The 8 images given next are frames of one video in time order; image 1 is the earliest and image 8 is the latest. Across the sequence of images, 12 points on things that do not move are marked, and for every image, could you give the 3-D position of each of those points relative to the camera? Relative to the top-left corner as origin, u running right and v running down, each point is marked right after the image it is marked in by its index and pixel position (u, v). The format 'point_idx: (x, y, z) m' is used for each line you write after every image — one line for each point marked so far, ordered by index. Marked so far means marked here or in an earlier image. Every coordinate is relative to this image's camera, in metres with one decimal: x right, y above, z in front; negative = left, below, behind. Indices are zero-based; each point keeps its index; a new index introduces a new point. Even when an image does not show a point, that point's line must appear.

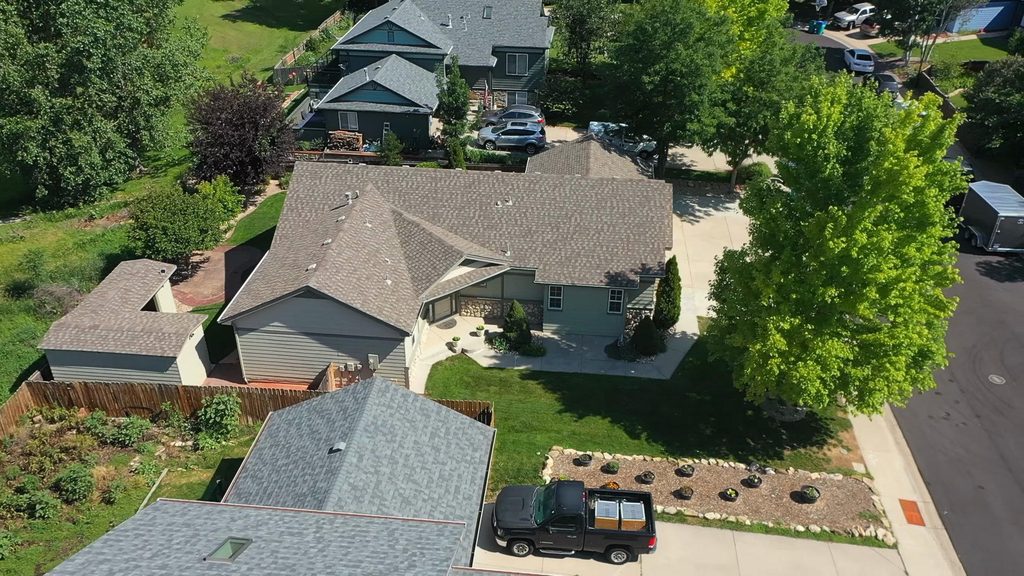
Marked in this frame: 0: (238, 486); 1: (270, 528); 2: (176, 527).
0: (-6.5, -4.7, +19.8) m
1: (-4.6, -4.6, +16.0) m
2: (-6.3, -4.6, +15.8) m
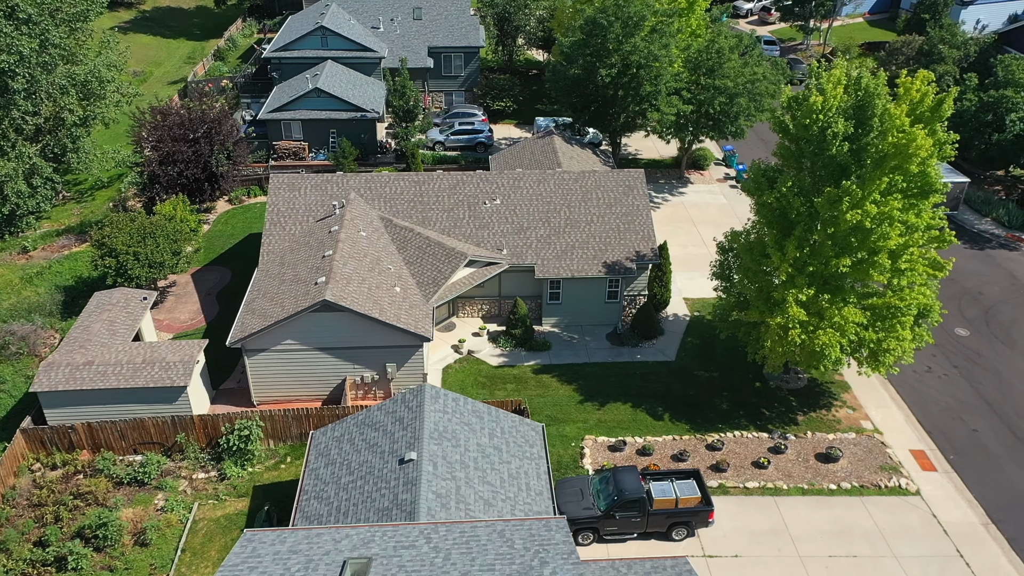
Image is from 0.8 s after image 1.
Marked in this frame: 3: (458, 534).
0: (-4.8, -5.1, +19.2) m
1: (-2.5, -4.8, +15.7) m
2: (-4.1, -4.9, +15.3) m
3: (-1.0, -4.8, +16.1) m
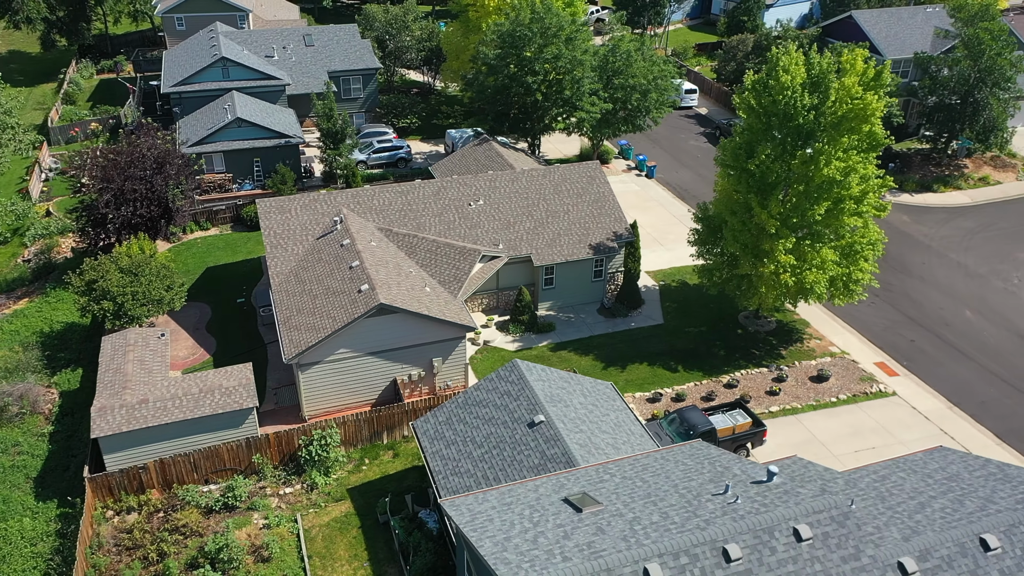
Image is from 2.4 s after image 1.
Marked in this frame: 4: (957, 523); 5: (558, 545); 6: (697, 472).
0: (-1.6, -4.8, +20.6) m
1: (+1.4, -4.2, +17.7) m
2: (-0.1, -4.5, +16.9) m
3: (+2.7, -3.9, +18.5) m
4: (+8.2, -4.3, +15.4) m
5: (+0.8, -4.5, +14.7) m
6: (+3.9, -3.9, +17.7) m
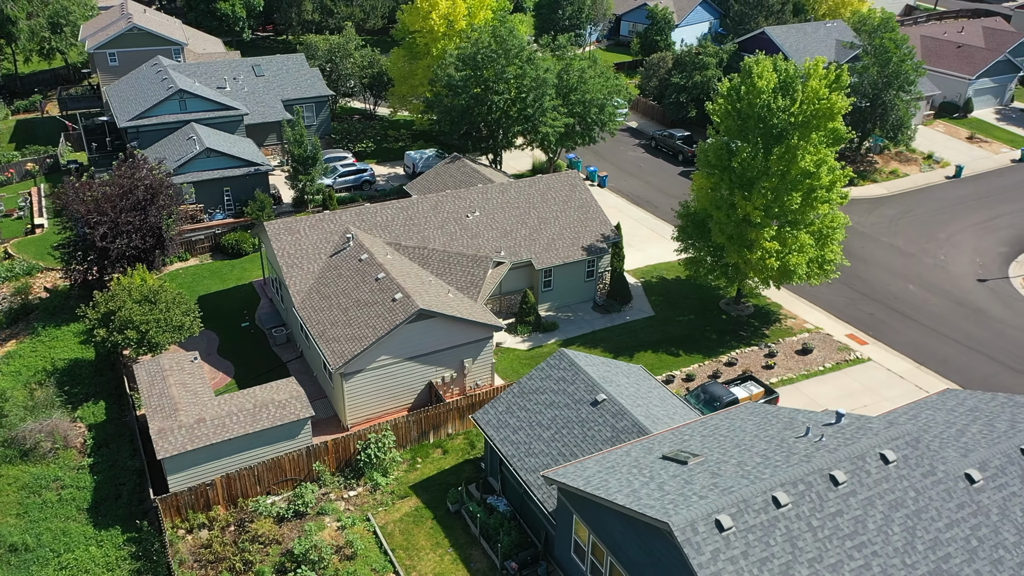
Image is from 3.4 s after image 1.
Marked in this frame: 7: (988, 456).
0: (+0.3, -4.7, +22.1) m
1: (+3.6, -3.7, +19.7) m
2: (+2.3, -4.1, +18.7) m
3: (+4.8, -3.4, +20.7) m
4: (+10.7, -3.3, +18.3) m
5: (+3.5, -4.0, +16.7) m
6: (+6.1, -3.2, +20.0) m
7: (+10.0, -3.5, +17.6) m
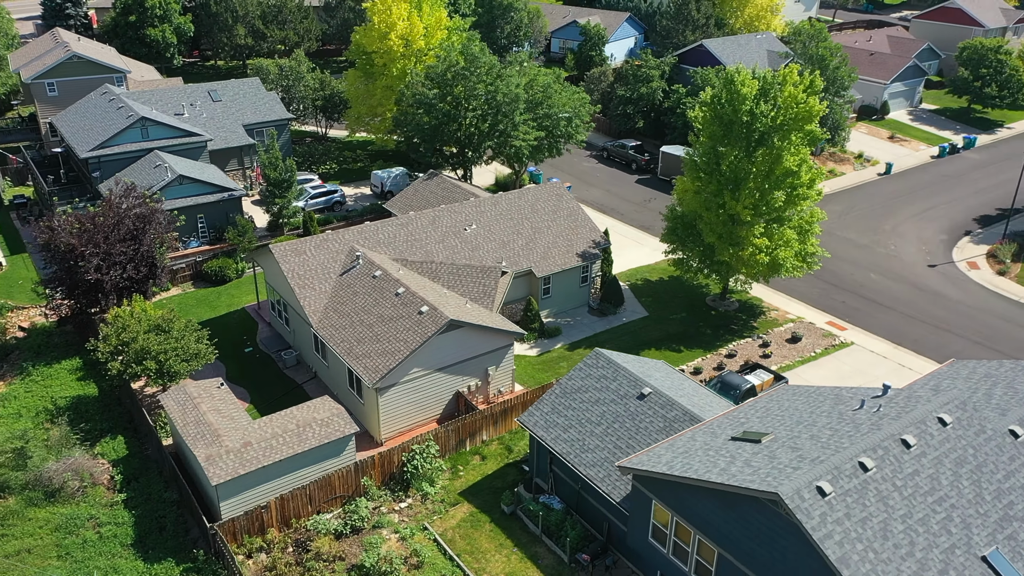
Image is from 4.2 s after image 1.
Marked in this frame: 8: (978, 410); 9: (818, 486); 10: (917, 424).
0: (+1.9, -4.8, +22.9) m
1: (+5.4, -3.5, +20.9) m
2: (+4.2, -3.9, +19.8) m
3: (+6.5, -3.2, +22.1) m
4: (+12.5, -2.7, +20.4) m
5: (+5.6, -3.7, +17.9) m
6: (+7.8, -2.9, +21.5) m
7: (+11.9, -2.9, +19.5) m
8: (+10.9, -2.9, +19.6) m
9: (+6.1, -3.9, +16.5) m
10: (+8.9, -3.0, +18.4) m
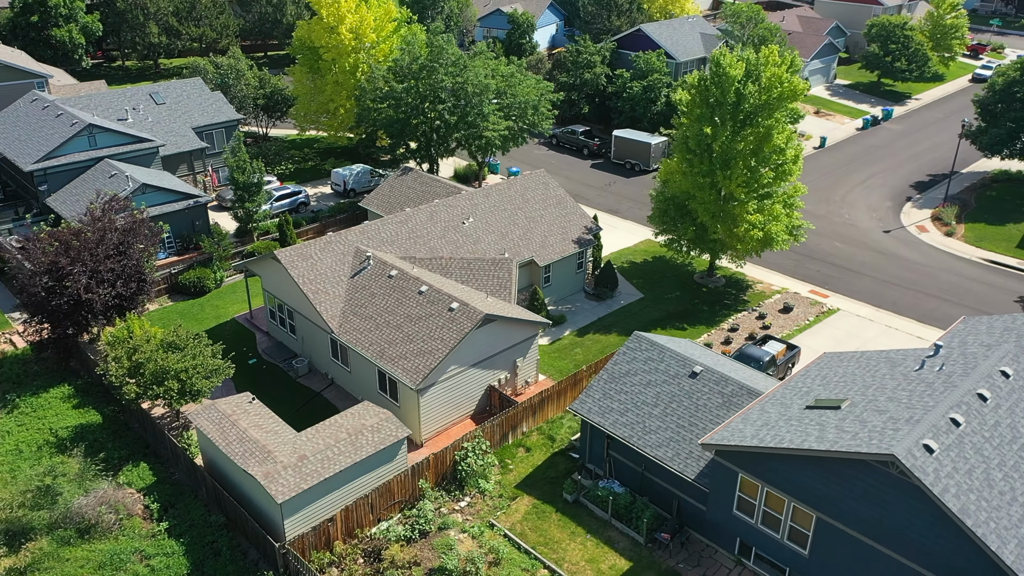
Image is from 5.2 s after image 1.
0: (+3.8, -4.3, +23.3) m
1: (+7.4, -2.9, +21.8) m
2: (+6.4, -3.4, +20.5) m
3: (+8.3, -2.5, +23.0) m
4: (+14.4, -1.5, +22.1) m
5: (+8.0, -3.1, +18.8) m
6: (+9.7, -2.1, +22.6) m
7: (+14.0, -1.9, +21.2) m
8: (+13.0, -1.9, +21.1) m
9: (+8.6, -3.3, +17.5) m
10: (+11.2, -2.1, +19.7) m
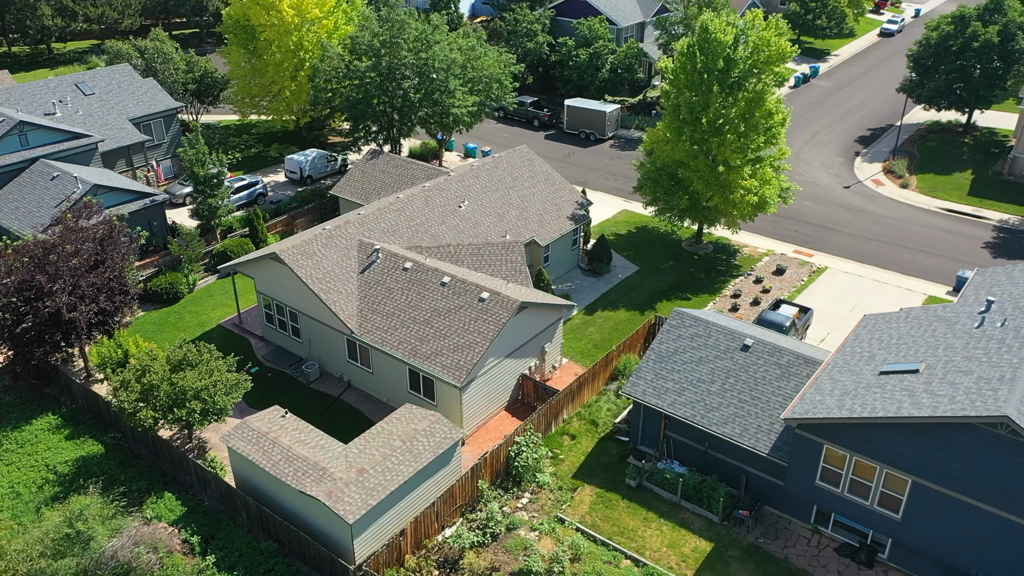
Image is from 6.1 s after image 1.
0: (+5.5, -3.7, +23.1) m
1: (+9.2, -2.0, +21.9) m
2: (+8.4, -2.6, +20.6) m
3: (+9.9, -1.5, +23.2) m
4: (+16.1, -0.1, +23.1) m
5: (+10.2, -2.3, +19.1) m
6: (+11.3, -1.0, +23.0) m
7: (+15.7, -0.5, +22.1) m
8: (+14.7, -0.6, +21.9) m
9: (+11.0, -2.4, +17.9) m
10: (+13.1, -1.1, +20.3) m
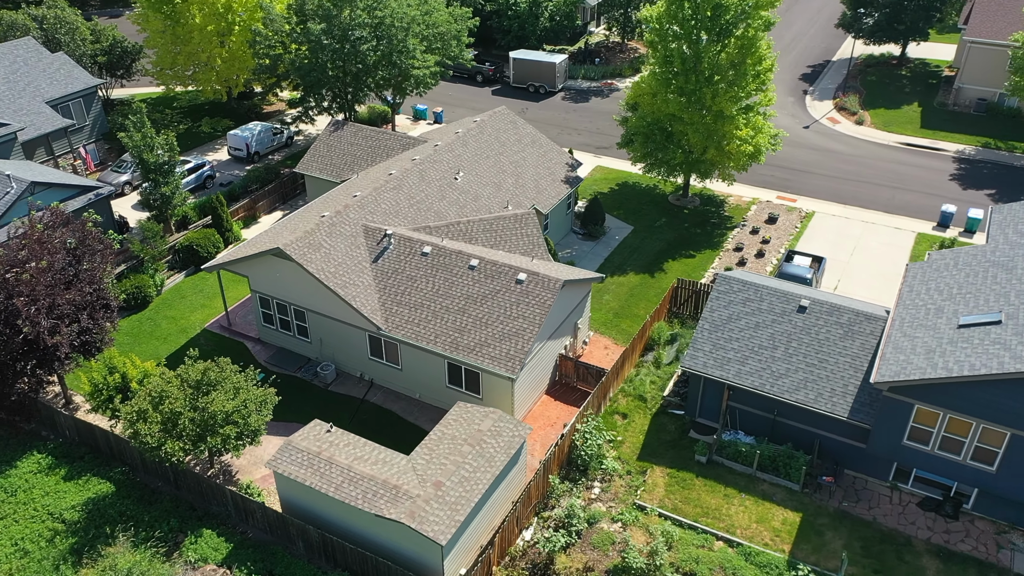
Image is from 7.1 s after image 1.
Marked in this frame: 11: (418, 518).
0: (+7.3, -2.7, +22.4) m
1: (+10.9, -0.8, +21.7) m
2: (+10.4, -1.5, +20.3) m
3: (+11.4, -0.1, +23.0) m
4: (+17.4, +1.7, +23.6) m
5: (+12.3, -1.1, +19.0) m
6: (+12.8, +0.4, +23.0) m
7: (+17.2, +1.3, +22.6) m
8: (+16.3, +1.1, +22.3) m
9: (+13.3, -1.3, +17.9) m
10: (+15.0, +0.4, +20.5) m
11: (-2.1, -5.2, +19.0) m
